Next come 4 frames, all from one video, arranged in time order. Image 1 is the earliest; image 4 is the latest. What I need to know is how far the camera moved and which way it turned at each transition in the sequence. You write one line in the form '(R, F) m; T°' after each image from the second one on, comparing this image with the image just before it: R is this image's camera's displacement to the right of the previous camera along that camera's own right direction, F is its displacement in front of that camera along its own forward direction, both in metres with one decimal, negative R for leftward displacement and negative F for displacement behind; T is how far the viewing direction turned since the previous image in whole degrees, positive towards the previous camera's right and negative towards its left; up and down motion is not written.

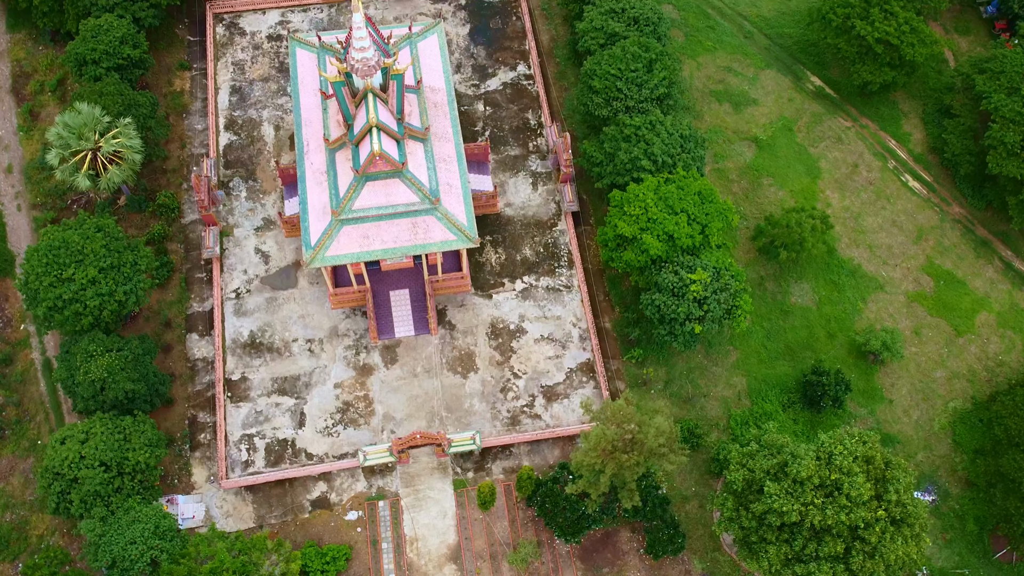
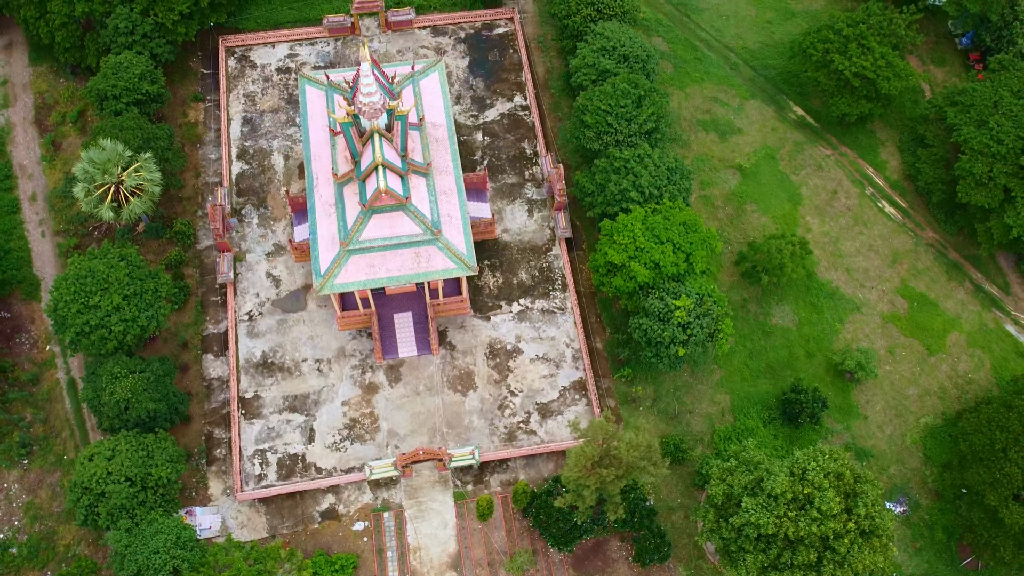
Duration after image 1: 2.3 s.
(+0.2, -2.3) m; 0°
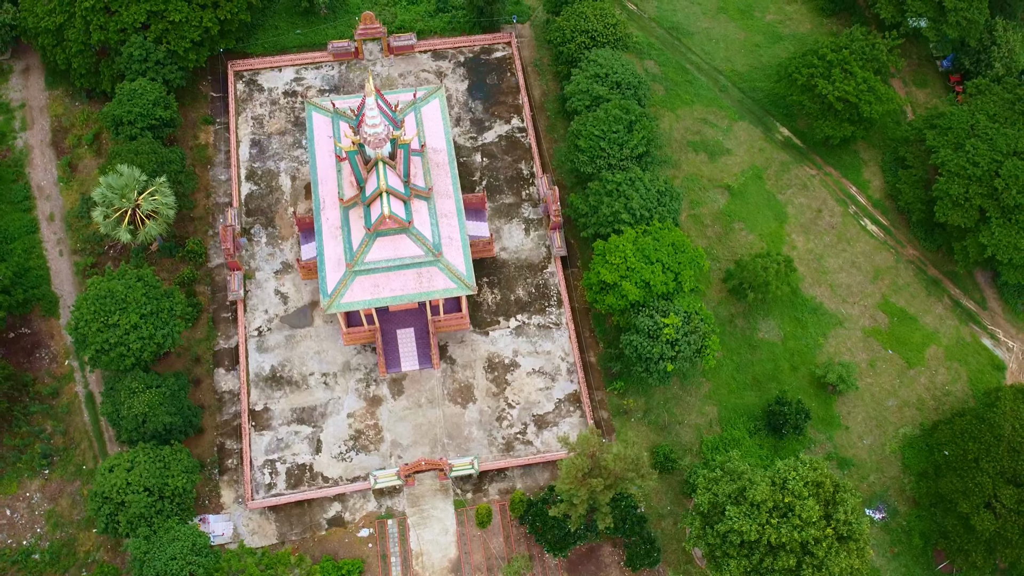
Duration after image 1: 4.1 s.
(+0.1, -1.9) m; 0°
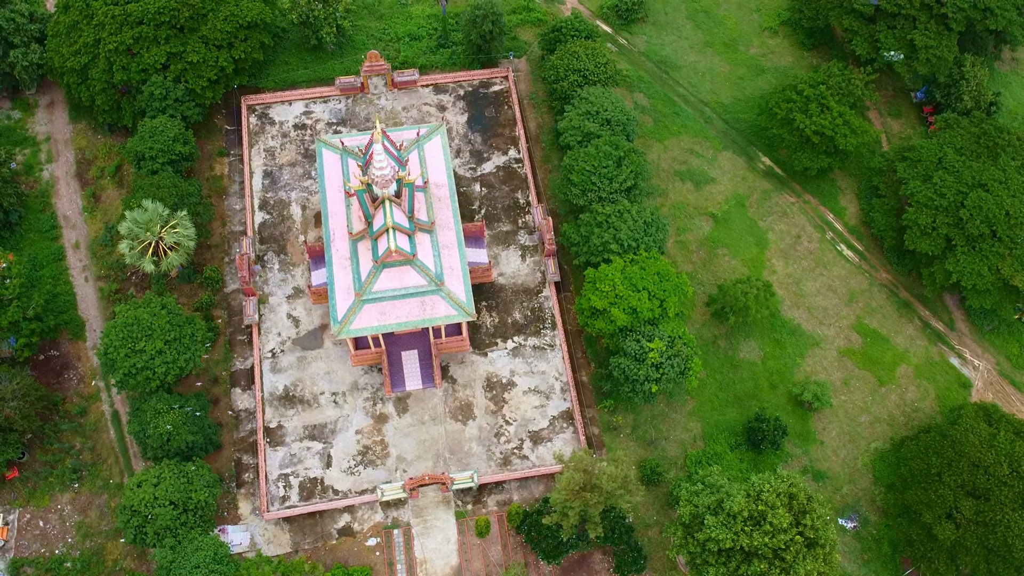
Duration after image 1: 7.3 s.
(+0.2, -2.9) m; 0°
